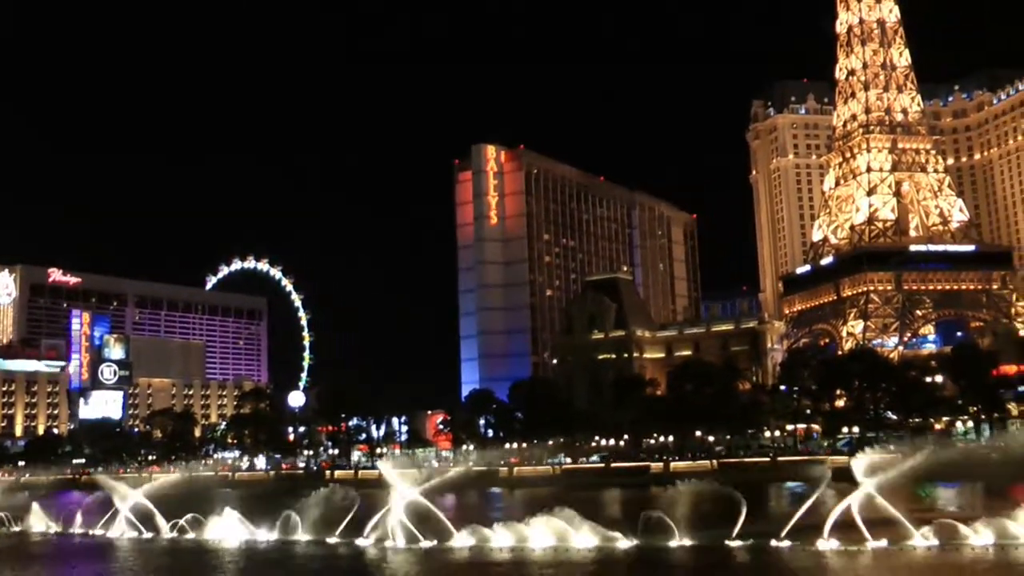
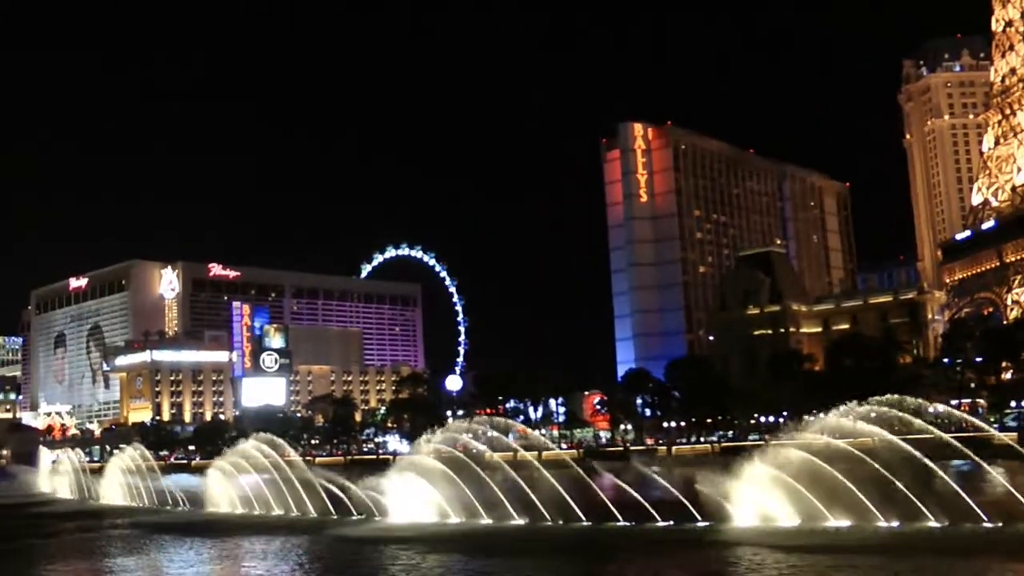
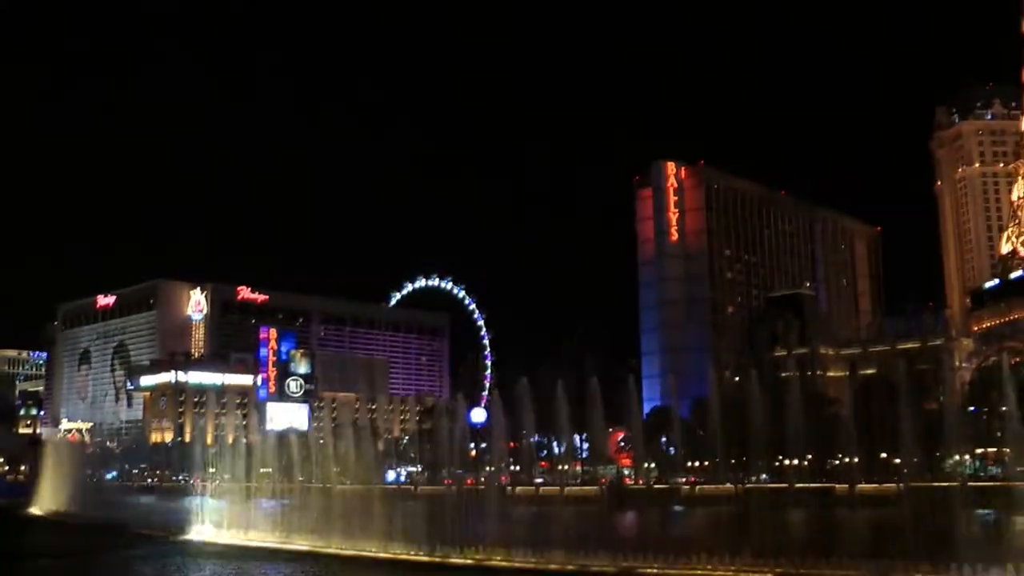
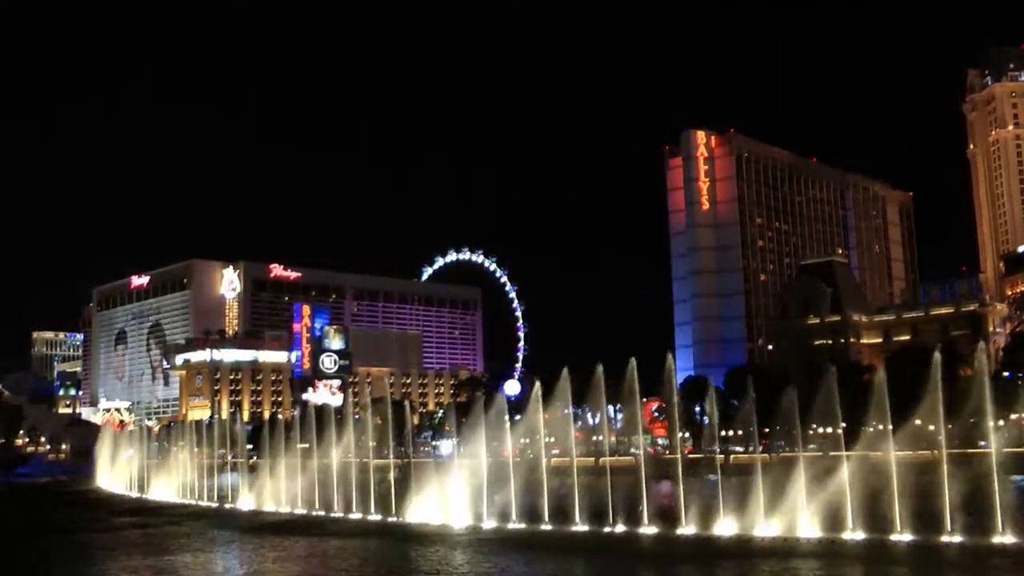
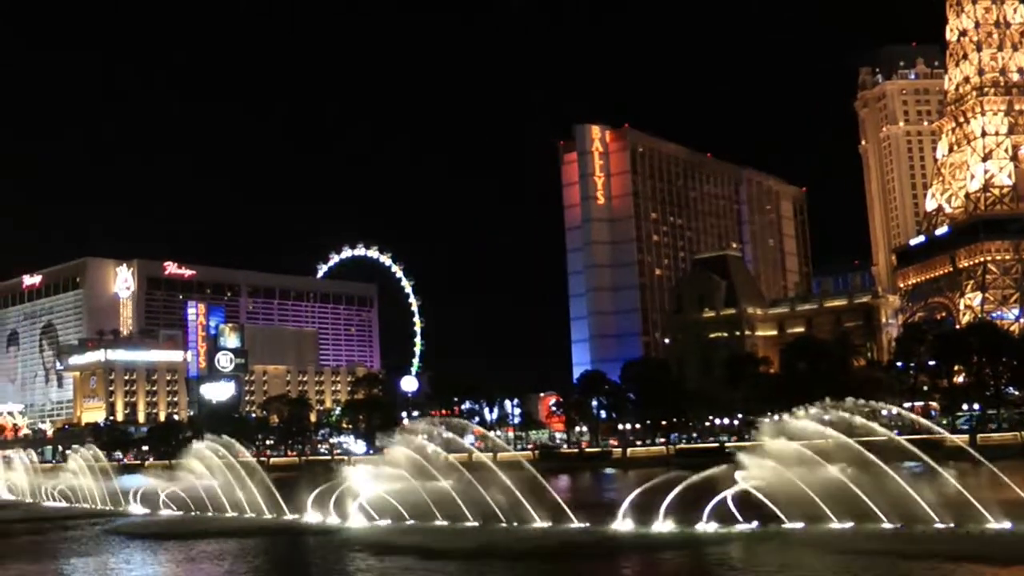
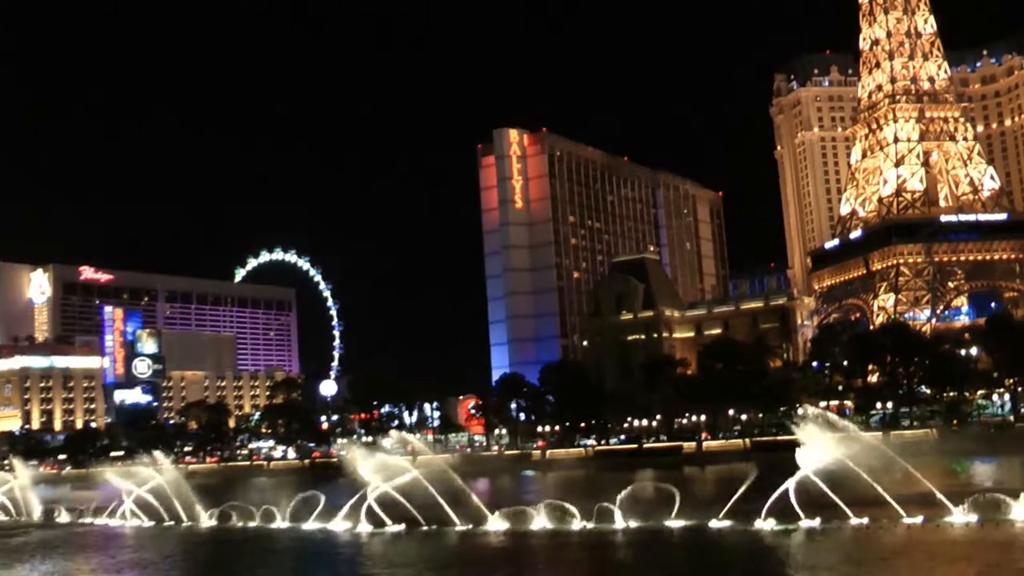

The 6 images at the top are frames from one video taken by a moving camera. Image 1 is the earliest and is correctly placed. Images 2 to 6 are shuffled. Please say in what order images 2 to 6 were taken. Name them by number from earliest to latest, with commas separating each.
6, 5, 2, 4, 3
